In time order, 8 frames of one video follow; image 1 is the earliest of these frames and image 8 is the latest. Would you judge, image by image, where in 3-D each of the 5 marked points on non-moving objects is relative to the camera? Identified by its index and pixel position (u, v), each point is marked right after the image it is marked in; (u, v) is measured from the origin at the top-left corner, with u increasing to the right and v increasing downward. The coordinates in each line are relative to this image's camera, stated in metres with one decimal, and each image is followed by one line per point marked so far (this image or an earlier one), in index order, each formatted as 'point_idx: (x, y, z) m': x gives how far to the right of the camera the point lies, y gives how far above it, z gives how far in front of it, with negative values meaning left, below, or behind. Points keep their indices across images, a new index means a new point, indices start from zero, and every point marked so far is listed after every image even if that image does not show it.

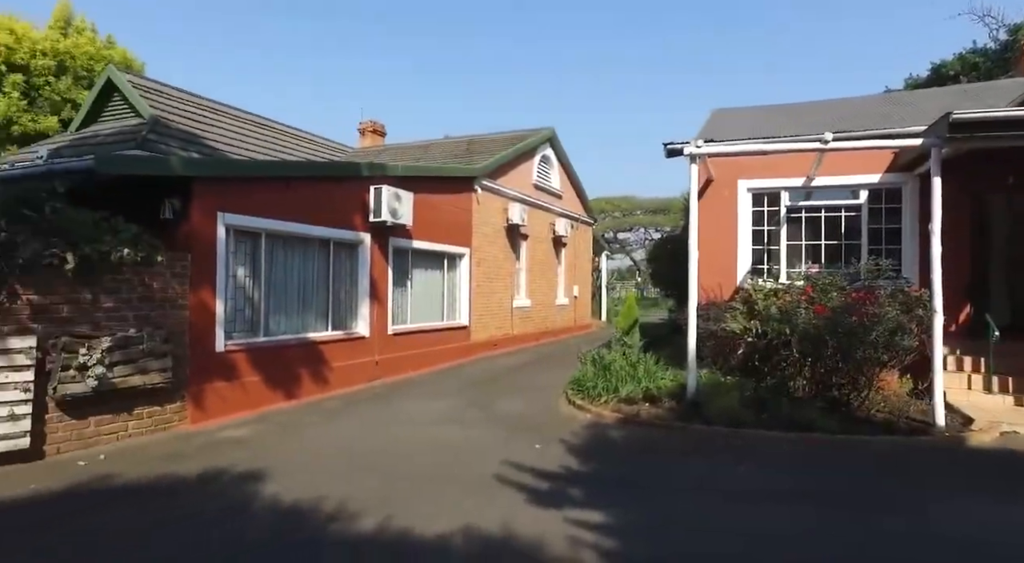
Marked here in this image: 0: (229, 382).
0: (-3.3, -1.2, +8.8) m
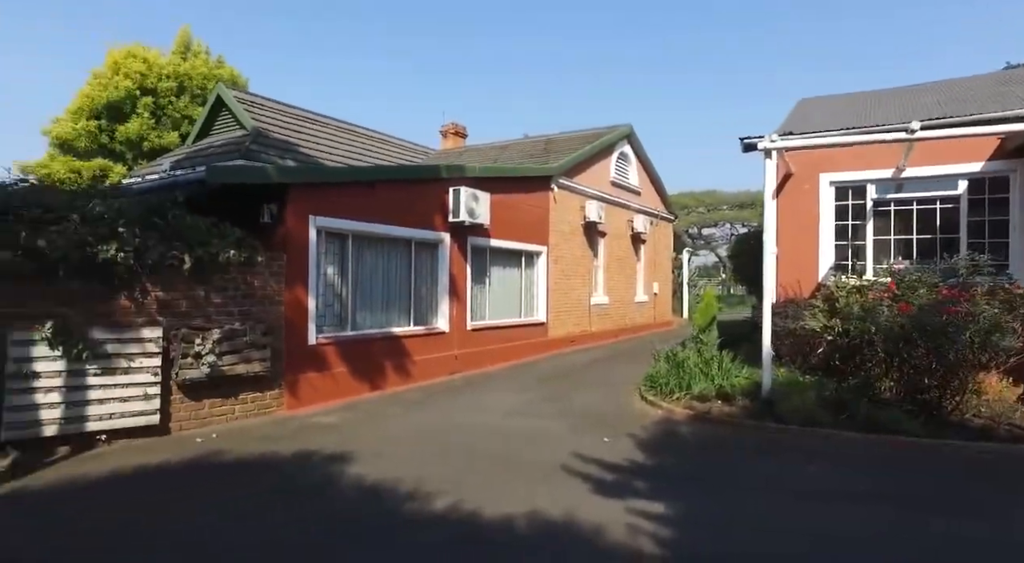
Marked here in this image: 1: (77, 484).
0: (-2.4, -1.2, +9.8) m
1: (-3.6, -1.7, +6.3) m
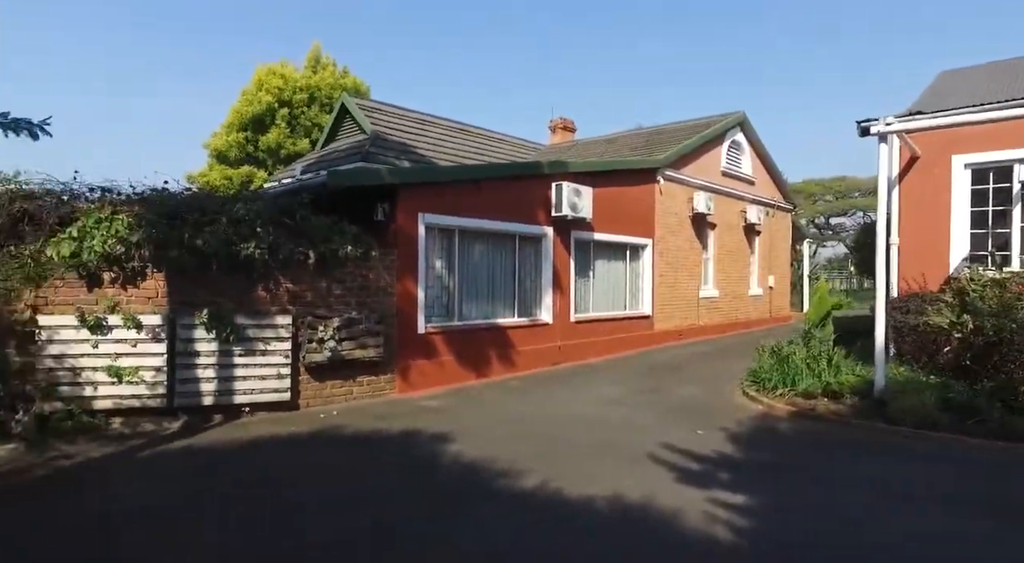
0: (-1.2, -1.1, +10.8) m
1: (-2.8, -1.7, +7.5) m
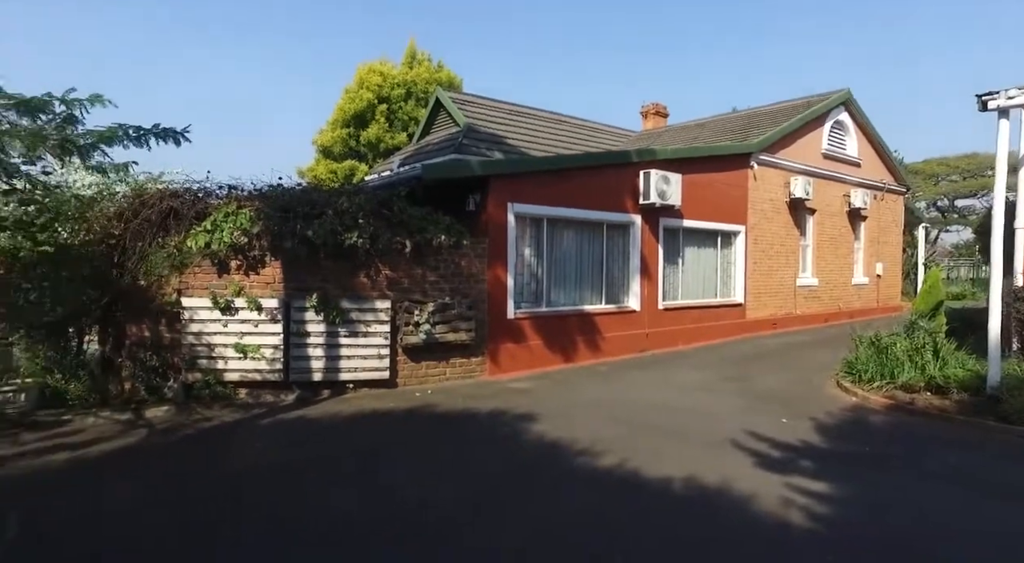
0: (+0.1, -0.9, +11.4) m
1: (-2.0, -1.6, +8.3) m
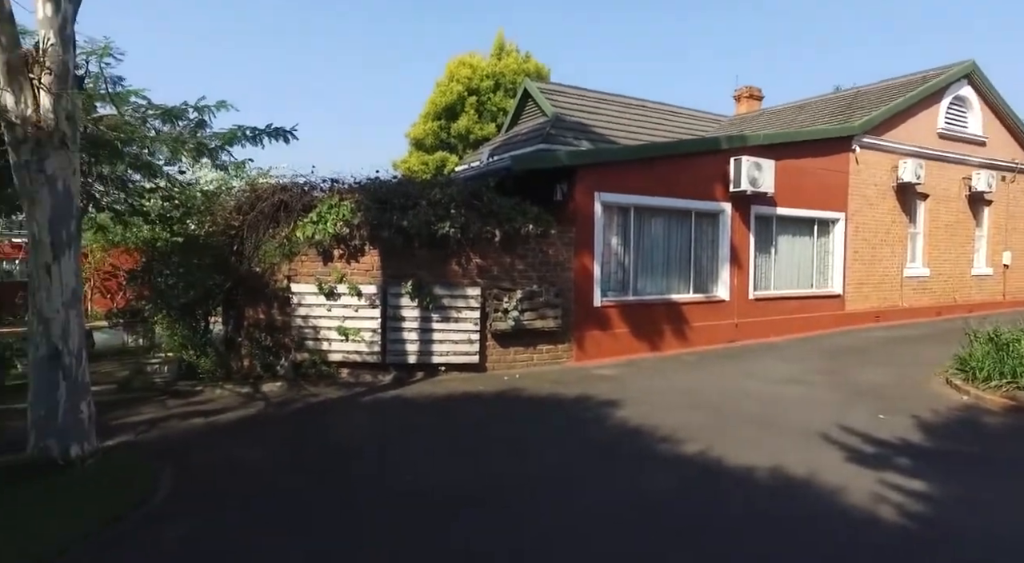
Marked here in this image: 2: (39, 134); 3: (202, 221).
0: (+1.4, -0.7, +11.7) m
1: (-1.0, -1.4, +8.8) m
2: (-3.4, +1.0, +5.7) m
3: (-4.3, +0.8, +10.7) m
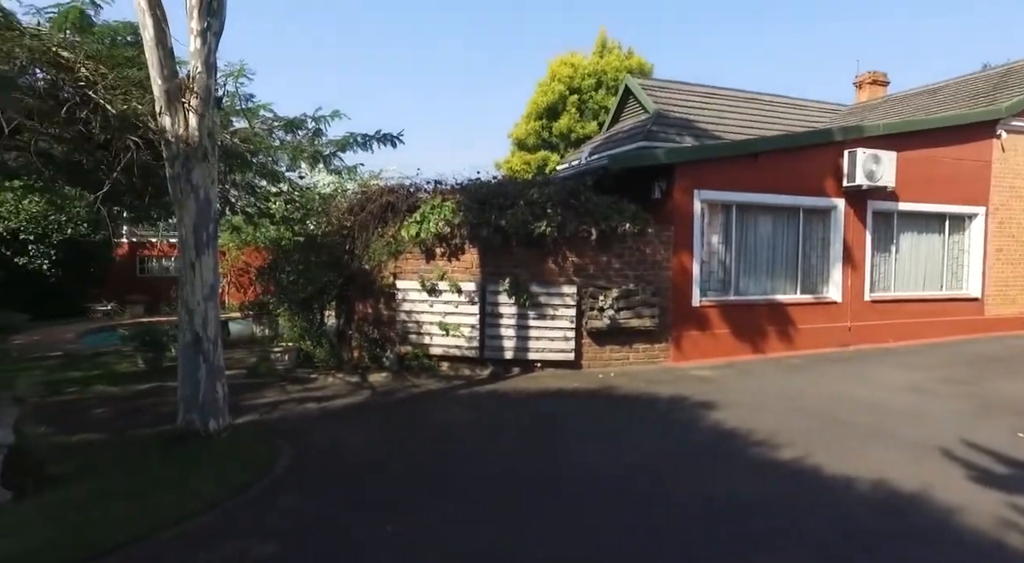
0: (+2.9, -0.7, +11.6) m
1: (+0.1, -1.4, +9.1) m
2: (-2.7, +1.1, +6.3) m
3: (-2.9, +0.9, +11.4) m
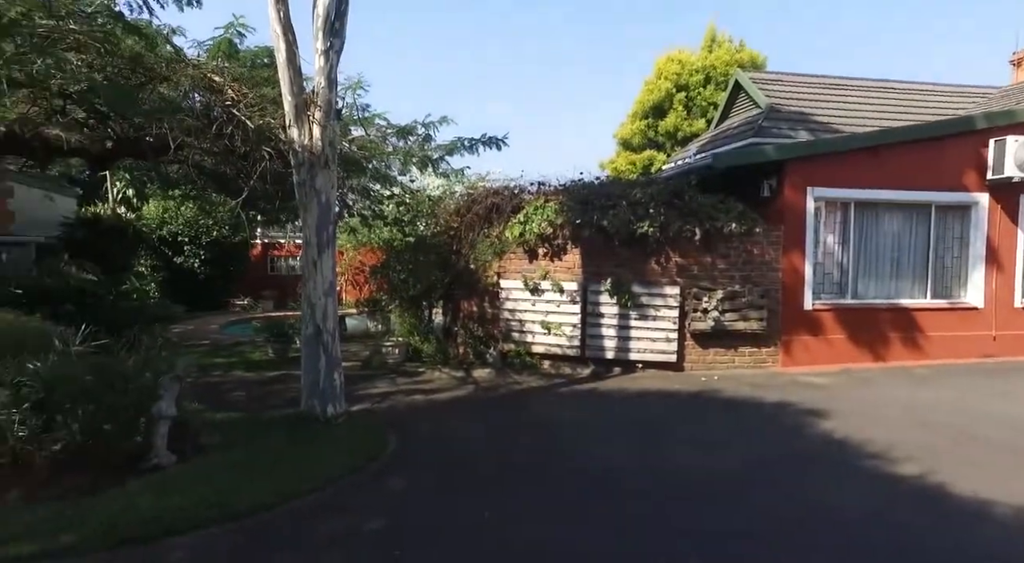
0: (+4.4, -0.8, +11.3) m
1: (+1.3, -1.4, +9.1) m
2: (-1.8, +1.1, +6.8) m
3: (-1.3, +0.9, +11.9) m
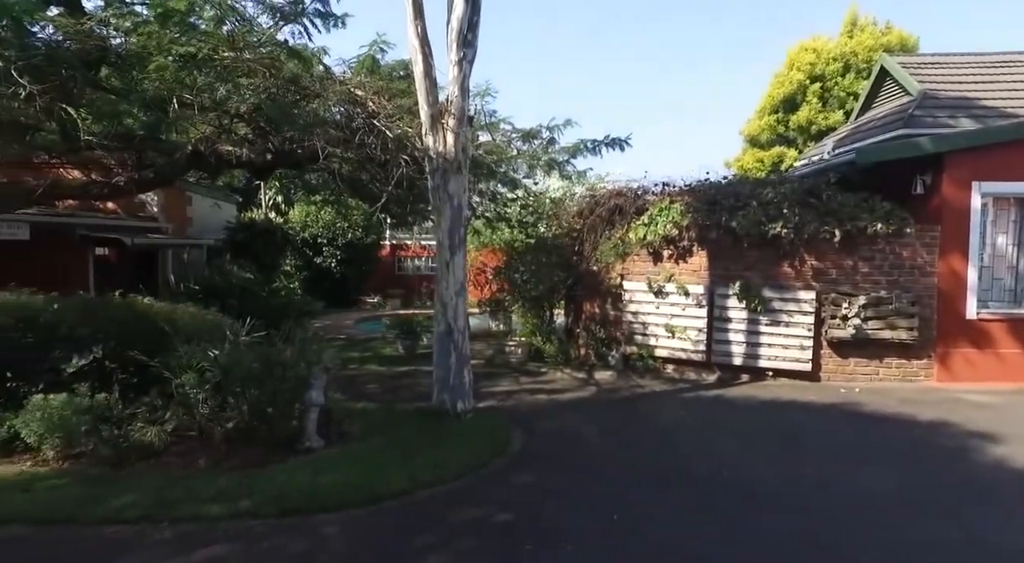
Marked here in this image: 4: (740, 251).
0: (+6.1, -0.8, +10.4) m
1: (+2.8, -1.4, +8.8) m
2: (-0.7, +1.1, +7.0) m
3: (+0.6, +0.9, +12.0) m
4: (+3.0, +0.4, +10.1) m
